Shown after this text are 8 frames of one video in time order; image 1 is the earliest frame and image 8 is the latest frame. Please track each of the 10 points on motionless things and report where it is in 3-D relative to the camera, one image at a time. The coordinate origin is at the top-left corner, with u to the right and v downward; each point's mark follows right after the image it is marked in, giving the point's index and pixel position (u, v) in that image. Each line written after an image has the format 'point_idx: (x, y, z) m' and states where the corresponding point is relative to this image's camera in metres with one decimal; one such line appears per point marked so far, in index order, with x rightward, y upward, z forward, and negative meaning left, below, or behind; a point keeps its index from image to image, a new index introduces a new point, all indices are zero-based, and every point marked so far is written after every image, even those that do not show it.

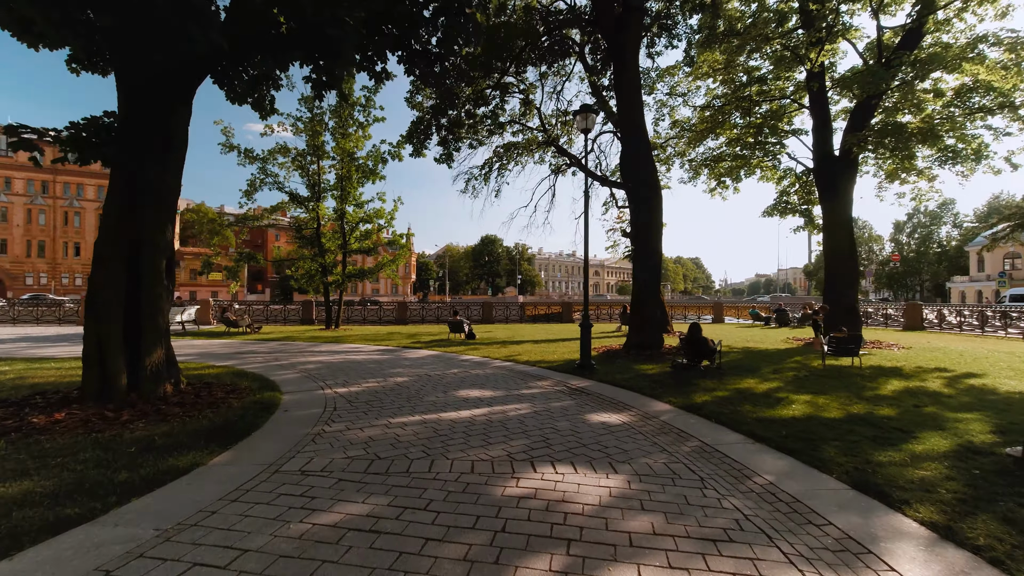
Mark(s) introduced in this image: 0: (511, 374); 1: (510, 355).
0: (0.0, -1.9, +10.0) m
1: (-0.1, -2.0, +13.2) m
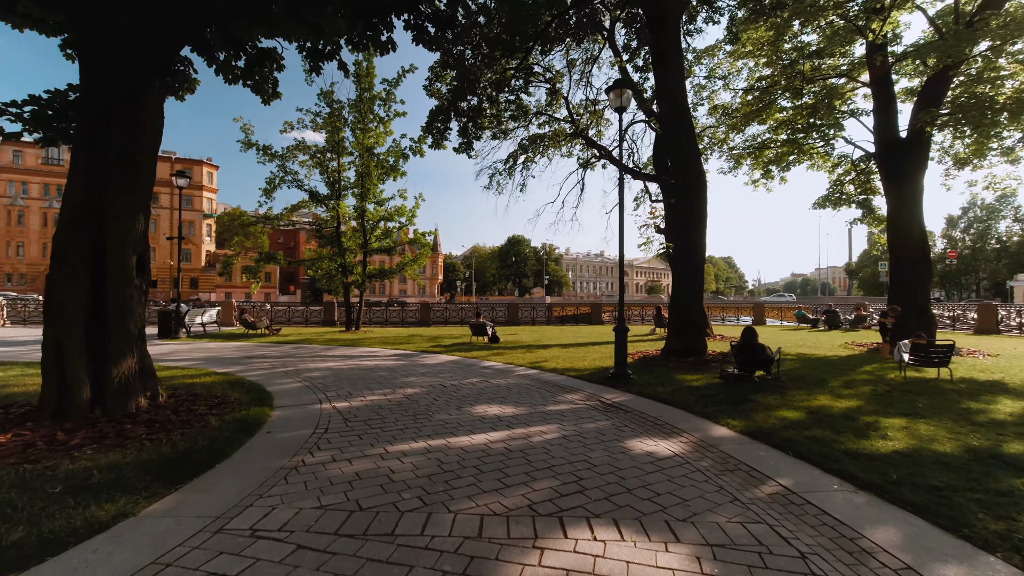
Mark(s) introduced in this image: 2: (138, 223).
0: (+0.5, -1.9, +8.9) m
1: (+0.6, -2.0, +12.1) m
2: (-4.6, +0.8, +5.5) m
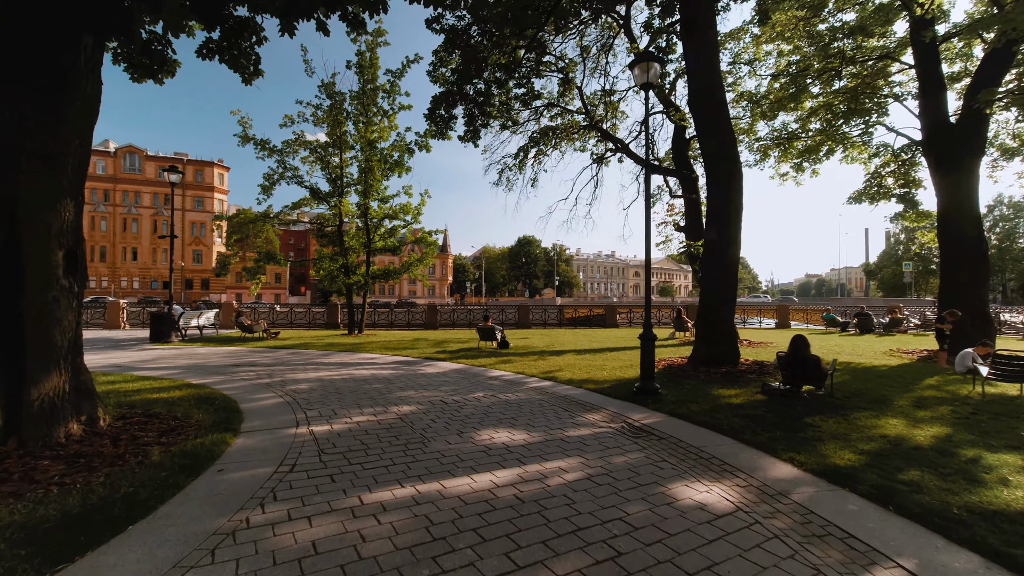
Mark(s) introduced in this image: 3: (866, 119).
0: (+0.7, -2.0, +7.8) m
1: (+0.9, -2.0, +11.0) m
2: (-4.5, +0.8, +4.5) m
3: (+11.9, +5.7, +15.1) m
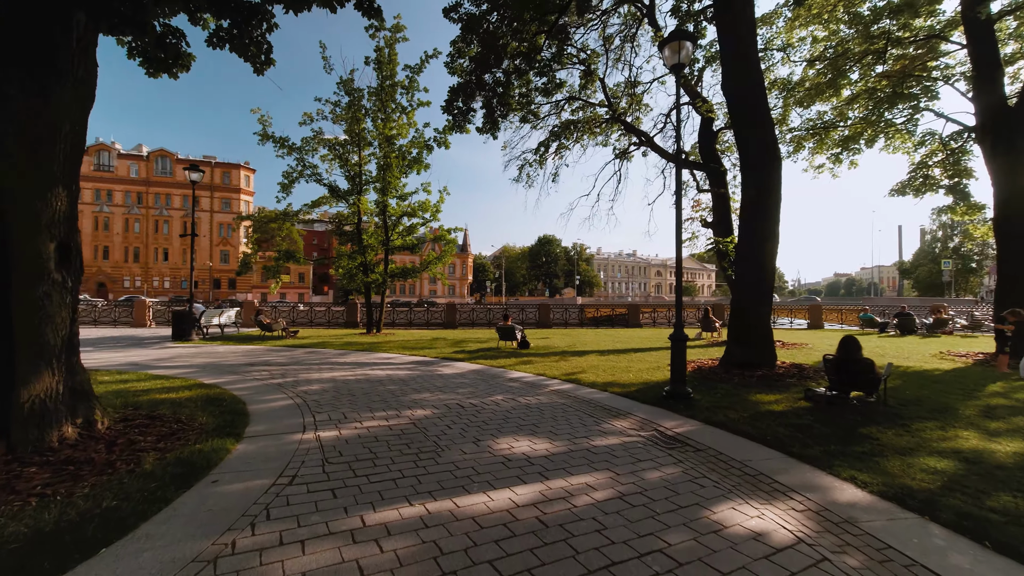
0: (+1.0, -1.9, +7.3) m
1: (+1.4, -2.0, +10.5) m
2: (-4.3, +0.8, +4.2) m
3: (+12.6, +5.7, +14.1) m
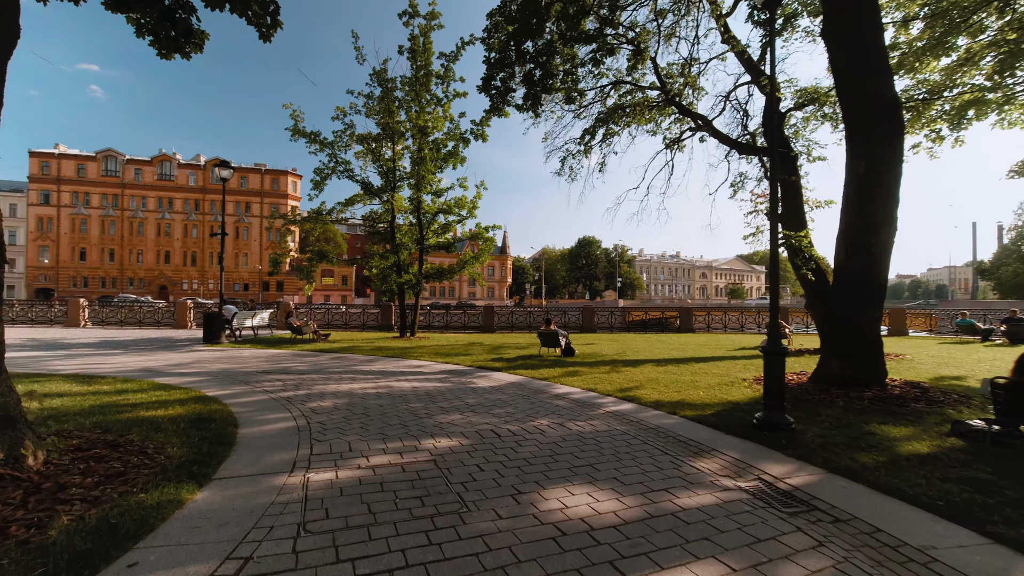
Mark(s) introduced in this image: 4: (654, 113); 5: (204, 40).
0: (+1.6, -1.9, +5.8) m
1: (+2.3, -1.9, +8.9) m
2: (-3.9, +0.9, +3.2) m
3: (+13.8, +5.7, +11.6) m
4: (+5.7, +7.0, +17.9) m
5: (-6.0, +4.8, +8.7) m
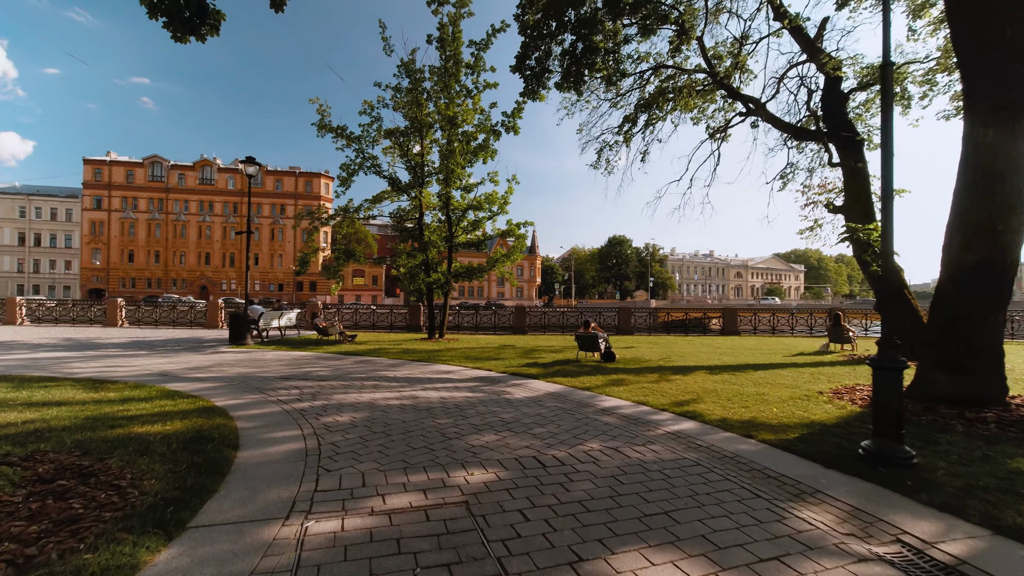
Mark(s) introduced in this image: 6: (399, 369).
0: (+2.1, -1.9, +4.7) m
1: (+3.0, -1.9, +7.8) m
2: (-3.6, +0.9, +2.5) m
3: (+14.6, +5.8, +9.7) m
4: (+6.9, +7.0, +16.6) m
5: (-5.3, +4.8, +8.1) m
6: (-2.6, -1.9, +10.4) m
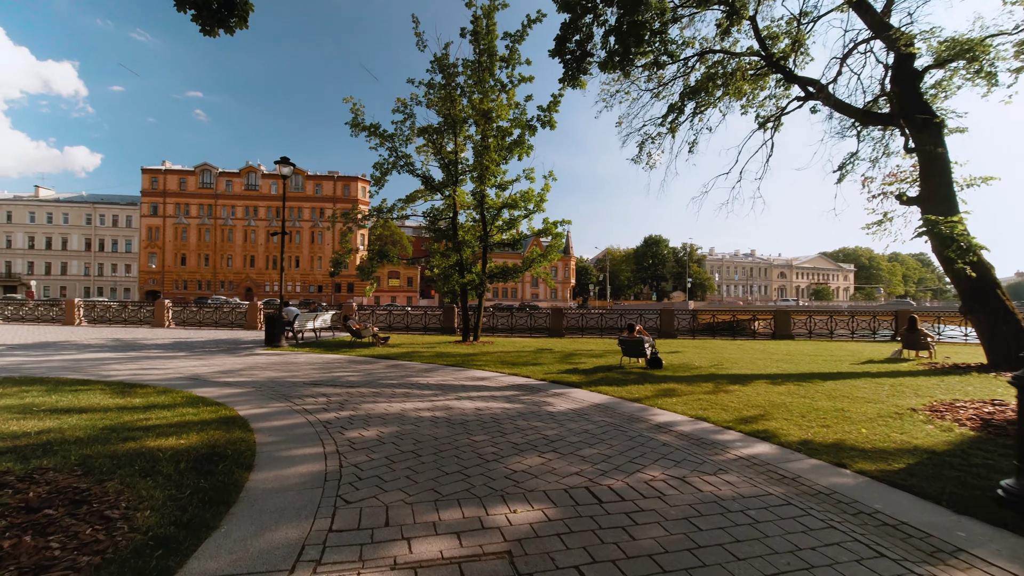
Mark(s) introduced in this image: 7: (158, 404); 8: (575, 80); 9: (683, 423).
0: (+2.5, -1.9, +3.8) m
1: (+3.6, -1.9, +6.8) m
2: (-3.3, +0.9, +2.0) m
3: (+15.3, +5.8, +8.0) m
4: (+8.2, +7.0, +15.4) m
5: (-4.6, +4.8, +7.8) m
6: (-1.8, -1.9, +9.8) m
7: (-5.1, -1.7, +6.4) m
8: (+1.4, +4.5, +9.7) m
9: (+2.4, -1.9, +6.4) m
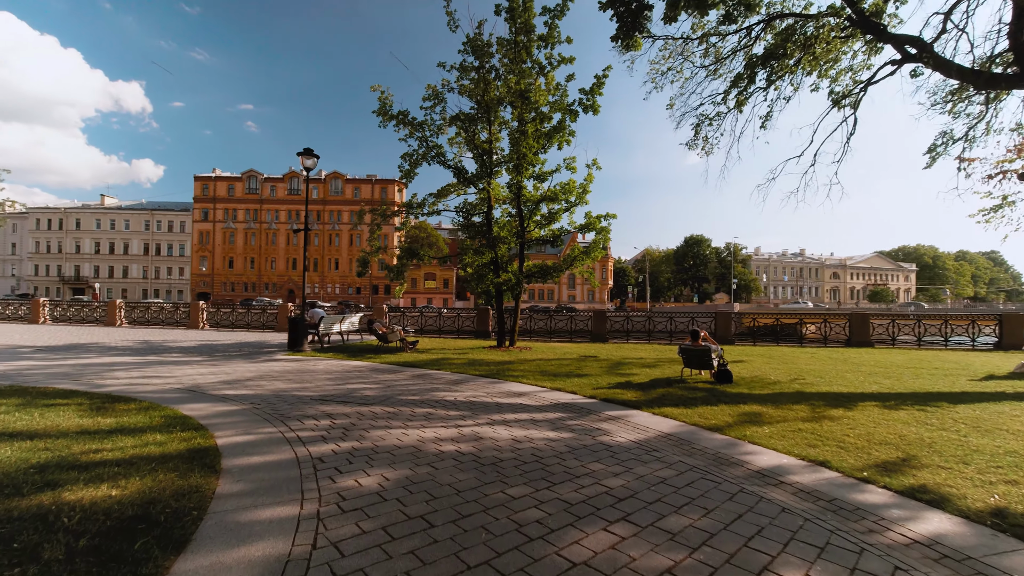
0: (+2.8, -1.8, +2.1) m
1: (+4.1, -1.9, +5.0) m
2: (-3.1, +0.9, +0.8) m
3: (+15.9, +5.8, +5.2) m
4: (+9.4, +7.0, +13.2) m
5: (-4.0, +4.8, +6.6) m
6: (-1.0, -1.9, +8.4) m
7: (-4.5, -1.6, +5.3) m
8: (+2.1, +4.6, +8.1) m
9: (+2.9, -1.9, +4.7) m
